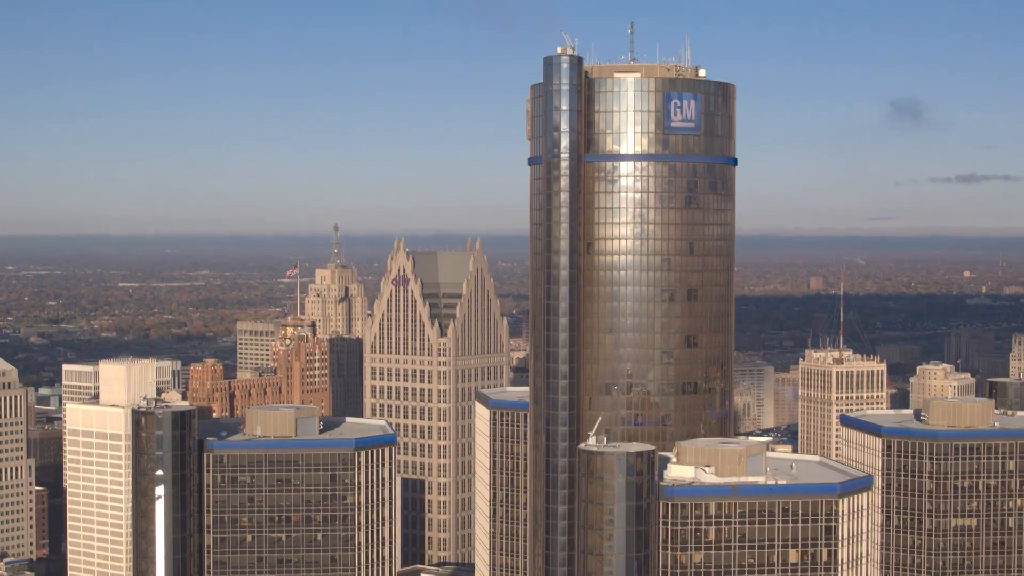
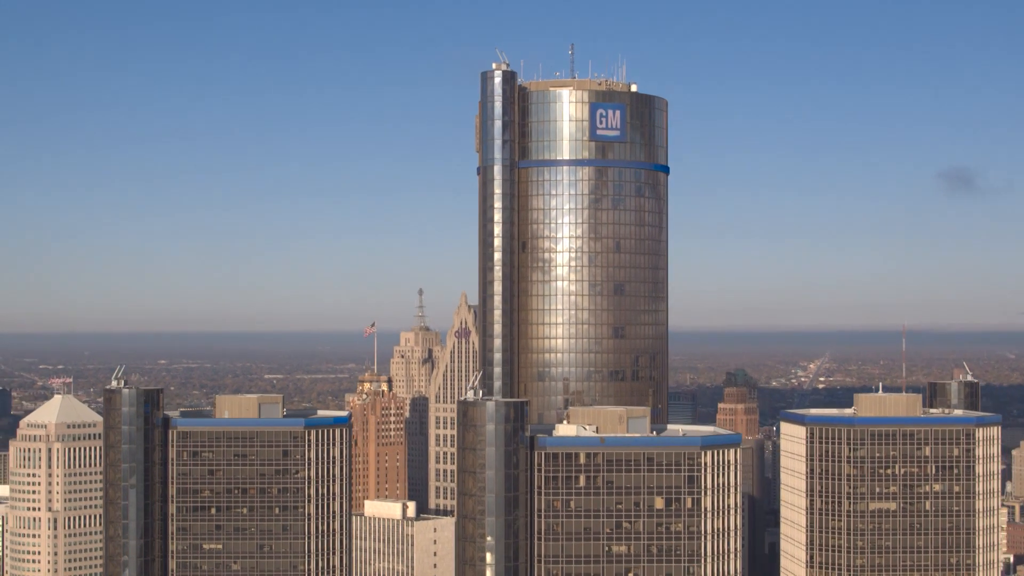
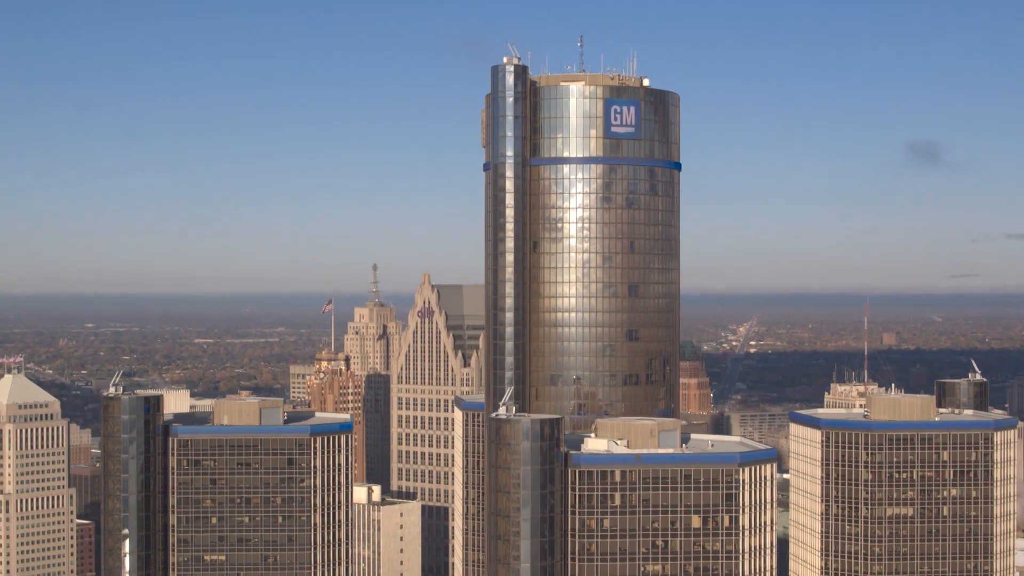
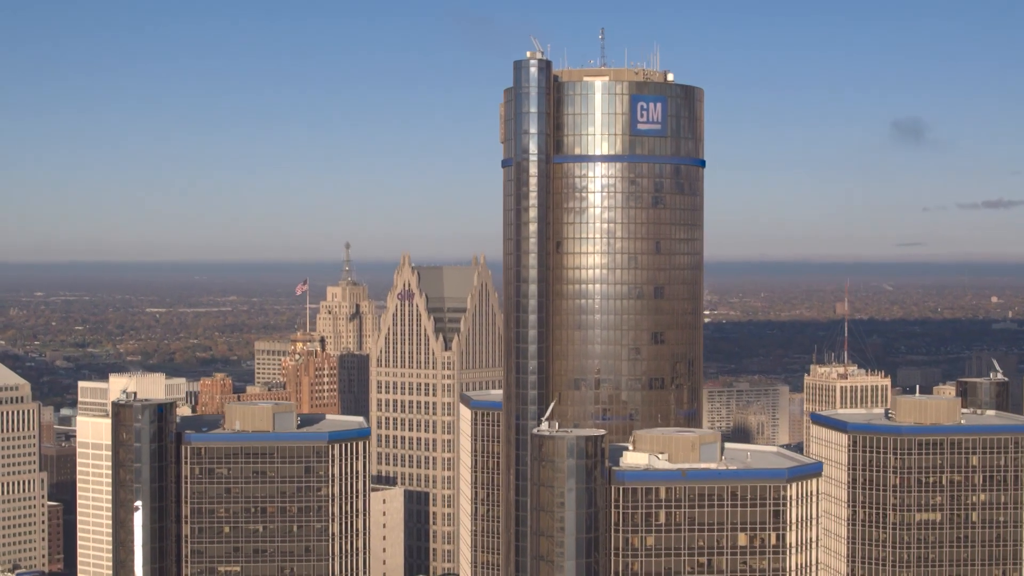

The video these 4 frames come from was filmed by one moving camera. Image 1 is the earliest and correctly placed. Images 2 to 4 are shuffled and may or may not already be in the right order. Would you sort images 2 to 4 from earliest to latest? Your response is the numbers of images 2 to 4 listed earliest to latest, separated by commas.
4, 3, 2
